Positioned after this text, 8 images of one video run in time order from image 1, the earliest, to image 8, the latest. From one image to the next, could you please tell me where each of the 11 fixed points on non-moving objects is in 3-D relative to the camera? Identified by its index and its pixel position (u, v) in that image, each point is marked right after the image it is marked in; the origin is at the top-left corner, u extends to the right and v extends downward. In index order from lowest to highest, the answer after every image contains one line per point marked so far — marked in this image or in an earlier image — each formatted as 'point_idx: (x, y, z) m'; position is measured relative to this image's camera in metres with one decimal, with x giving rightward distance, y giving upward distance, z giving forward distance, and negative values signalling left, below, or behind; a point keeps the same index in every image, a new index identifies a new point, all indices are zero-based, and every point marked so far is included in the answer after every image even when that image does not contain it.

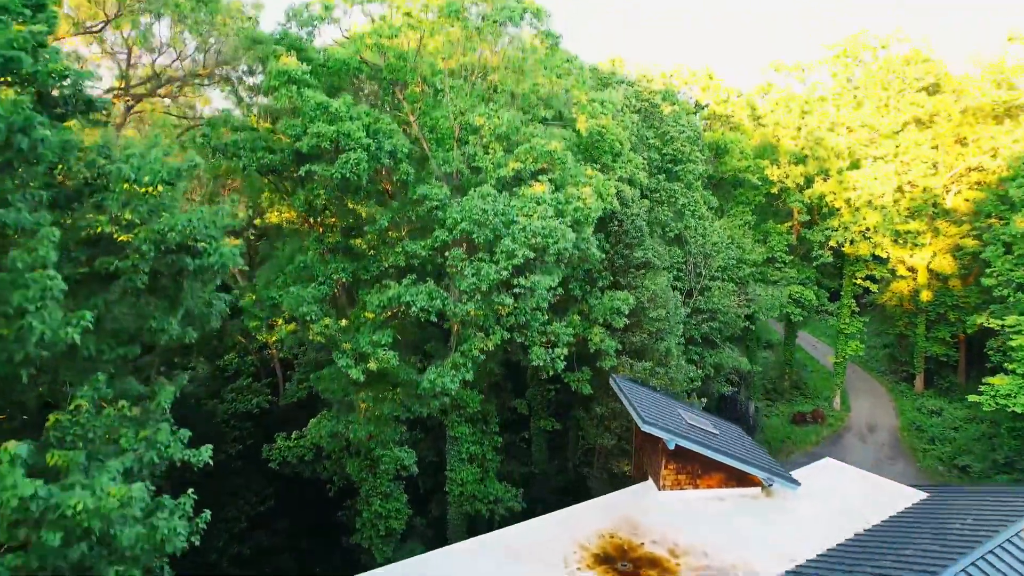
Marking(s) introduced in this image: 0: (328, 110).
0: (-4.0, +3.8, +14.2) m
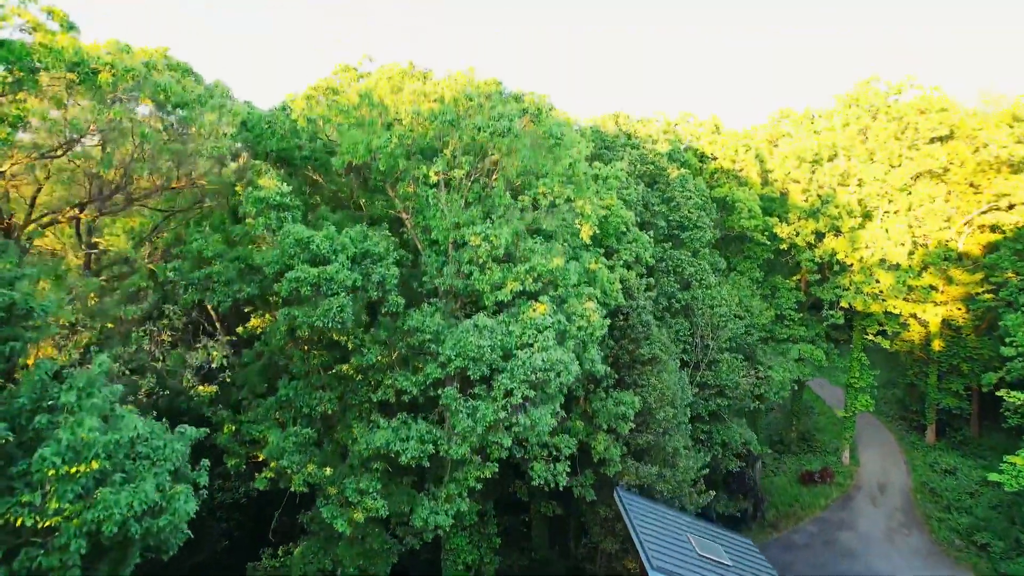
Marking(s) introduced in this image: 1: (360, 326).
0: (-4.1, +0.8, +13.0) m
1: (-3.3, -0.8, +14.3) m
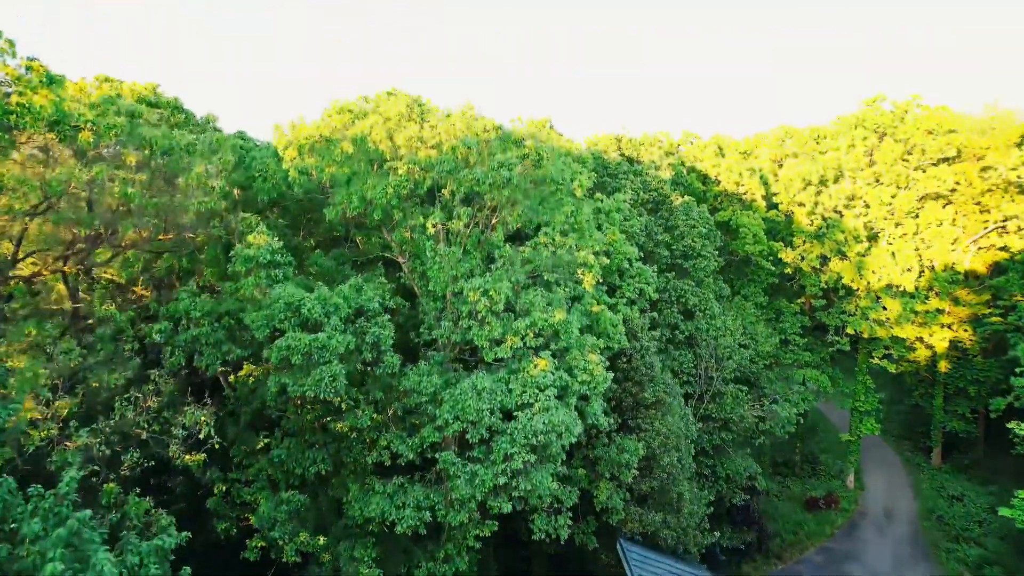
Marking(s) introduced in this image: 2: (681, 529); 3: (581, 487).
0: (-4.1, -0.4, +12.4) m
1: (-3.3, -2.1, +13.7) m
2: (+5.1, -7.3, +19.8) m
3: (+1.9, -5.6, +18.3) m
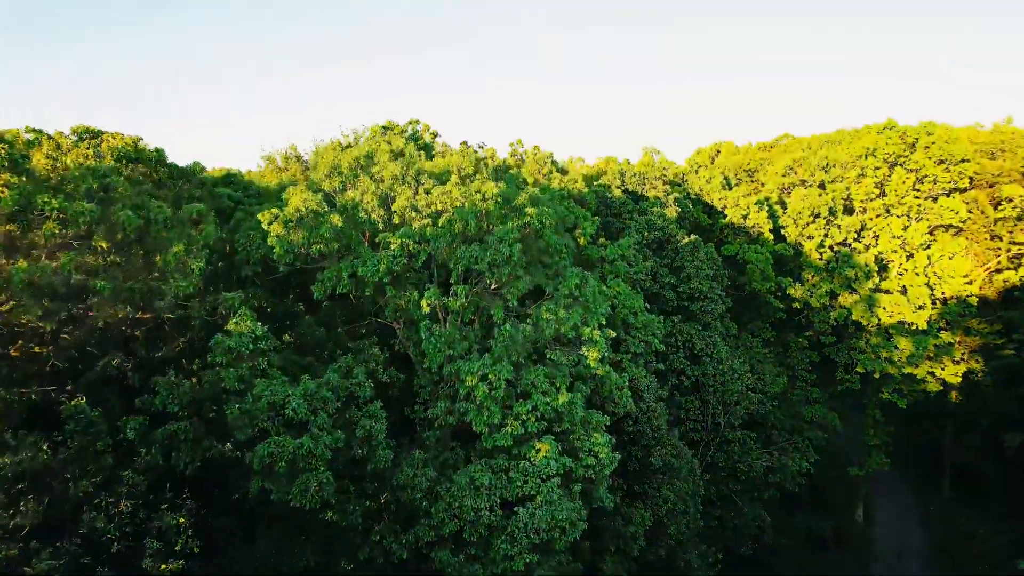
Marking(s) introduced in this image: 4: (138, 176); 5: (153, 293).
0: (-4.1, -2.1, +11.5) m
1: (-3.3, -3.8, +12.8) m
2: (+5.1, -9.0, +18.9) m
3: (+1.9, -7.3, +17.4) m
4: (-9.1, +2.8, +15.9) m
5: (-7.0, -0.1, +12.7) m
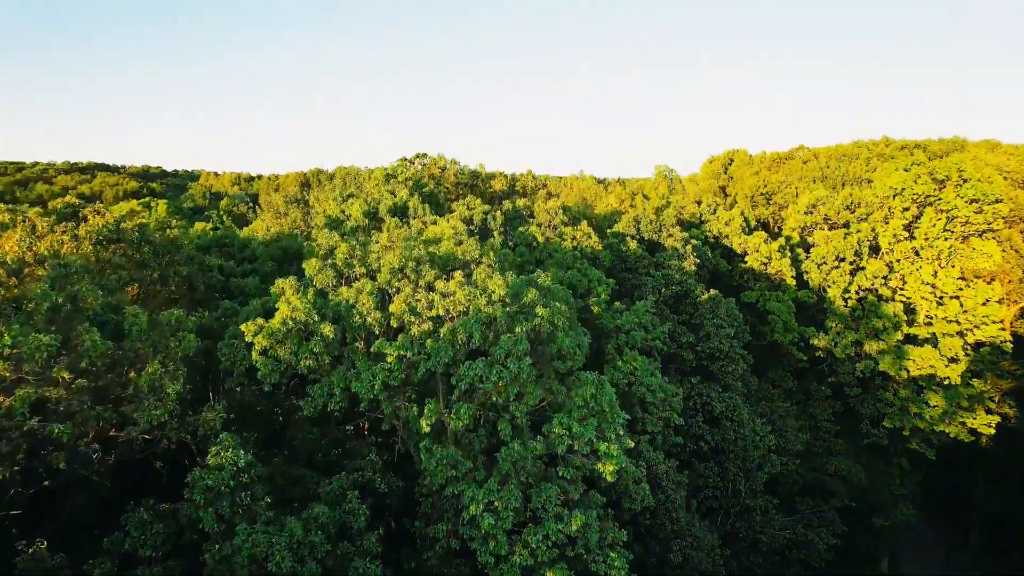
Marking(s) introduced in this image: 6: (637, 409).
0: (-3.9, -4.3, +10.3) m
1: (-3.2, -6.0, +11.6) m
2: (+5.3, -11.2, +17.5) m
3: (+2.1, -9.5, +16.1) m
4: (-8.9, +0.7, +14.8) m
5: (-6.8, -2.3, +11.6) m
6: (+3.6, -3.6, +19.1) m
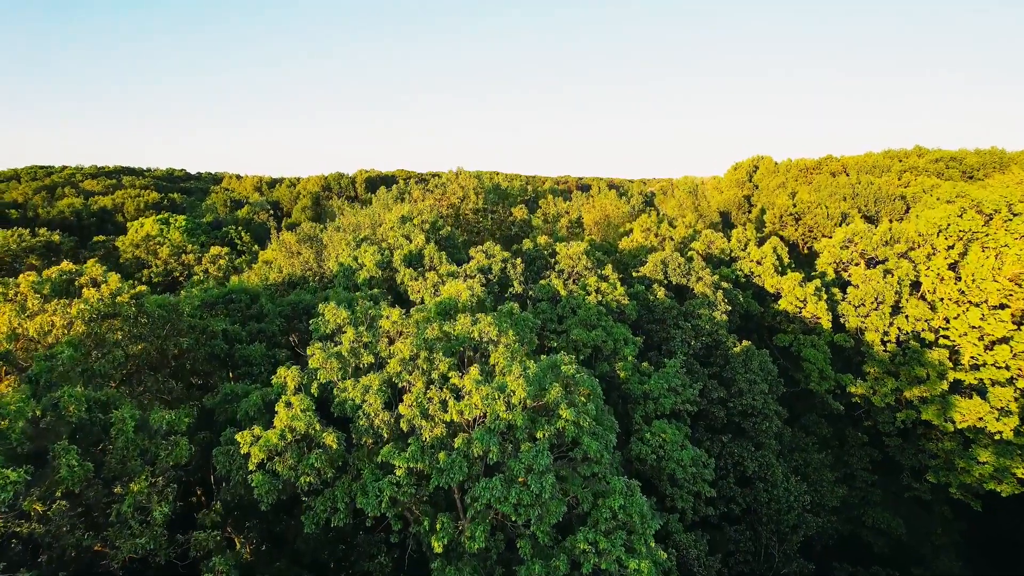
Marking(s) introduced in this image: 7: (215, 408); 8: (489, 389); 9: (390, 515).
0: (-3.7, -6.1, +9.2) m
1: (-2.9, -7.7, +10.5) m
2: (+5.8, -13.0, +16.2) m
3: (+2.6, -11.3, +14.9) m
4: (-8.4, -1.1, +13.8) m
5: (-6.5, -4.1, +10.5) m
6: (+4.2, -5.4, +17.8) m
7: (-6.4, -2.6, +14.0) m
8: (-0.4, -1.8, +11.9) m
9: (-2.1, -3.9, +11.3) m
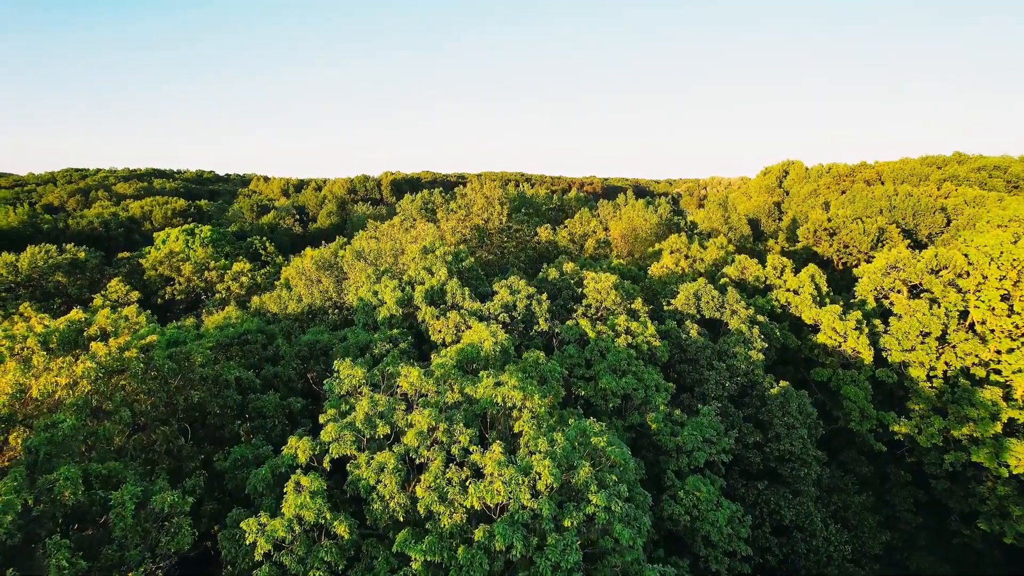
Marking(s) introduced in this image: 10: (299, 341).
0: (-3.3, -7.3, +8.4) m
1: (-2.5, -9.0, +9.7) m
2: (+6.3, -14.3, +15.0) m
3: (+3.1, -12.5, +13.8) m
4: (-7.9, -2.3, +13.2) m
5: (-6.1, -5.2, +9.9) m
6: (+4.8, -6.6, +16.7) m
7: (-5.9, -3.8, +13.3) m
8: (0.0, -3.1, +10.9) m
9: (-1.7, -5.1, +10.4) m
10: (-6.5, -1.6, +19.8) m
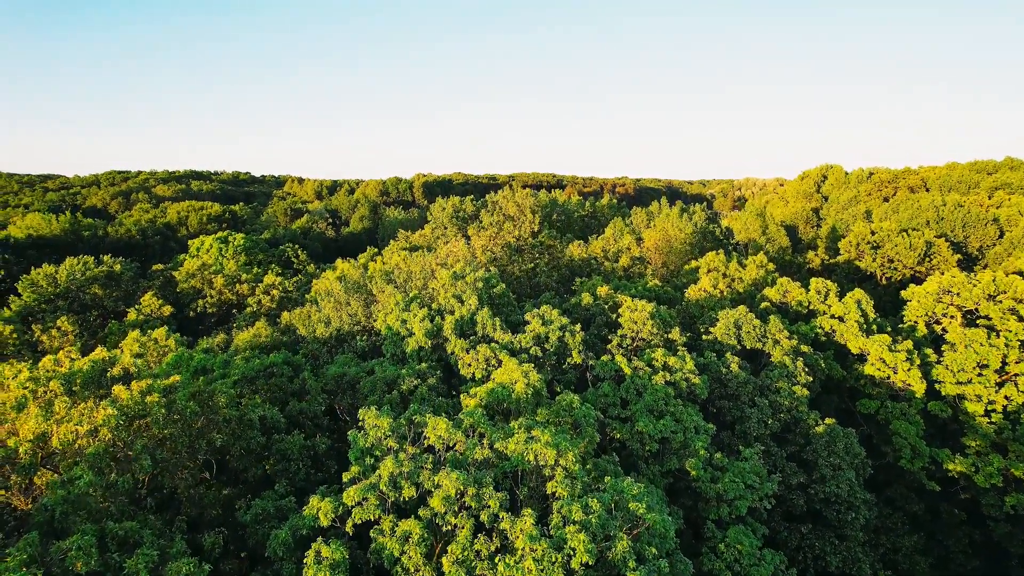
0: (-3.0, -8.2, +7.8) m
1: (-2.1, -9.9, +9.1) m
2: (+6.9, -15.3, +14.0) m
3: (+3.6, -13.5, +13.0) m
4: (-7.3, -3.2, +12.8) m
5: (-5.7, -6.2, +9.4) m
6: (+5.5, -7.6, +15.7) m
7: (-5.2, -4.7, +12.8) m
8: (+0.5, -4.0, +10.2) m
9: (-1.2, -6.1, +9.8) m
10: (-5.5, -2.5, +19.3) m
